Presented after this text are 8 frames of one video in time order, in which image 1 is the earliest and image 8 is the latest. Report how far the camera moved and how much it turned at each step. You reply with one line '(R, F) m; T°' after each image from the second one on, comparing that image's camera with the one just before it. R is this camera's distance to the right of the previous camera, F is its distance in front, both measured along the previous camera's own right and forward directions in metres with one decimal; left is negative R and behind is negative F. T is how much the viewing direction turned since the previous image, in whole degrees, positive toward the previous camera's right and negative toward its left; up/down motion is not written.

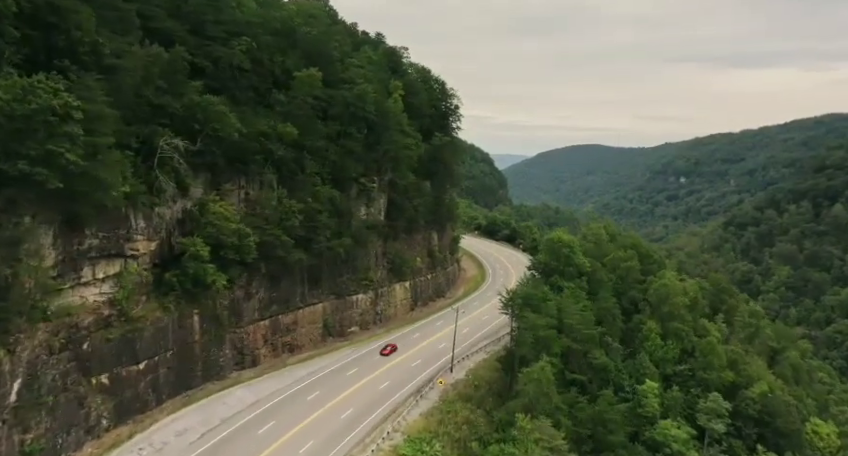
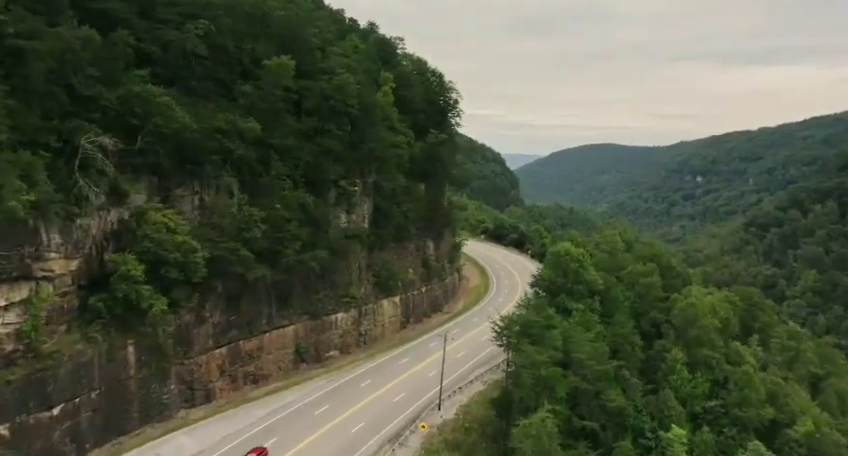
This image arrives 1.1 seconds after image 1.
(+1.6, +6.6) m; -1°
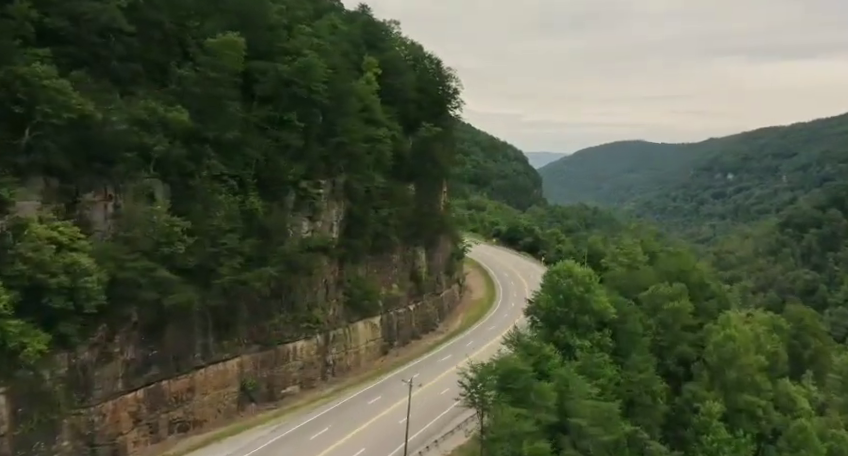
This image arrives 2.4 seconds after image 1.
(+2.6, +8.0) m; -2°
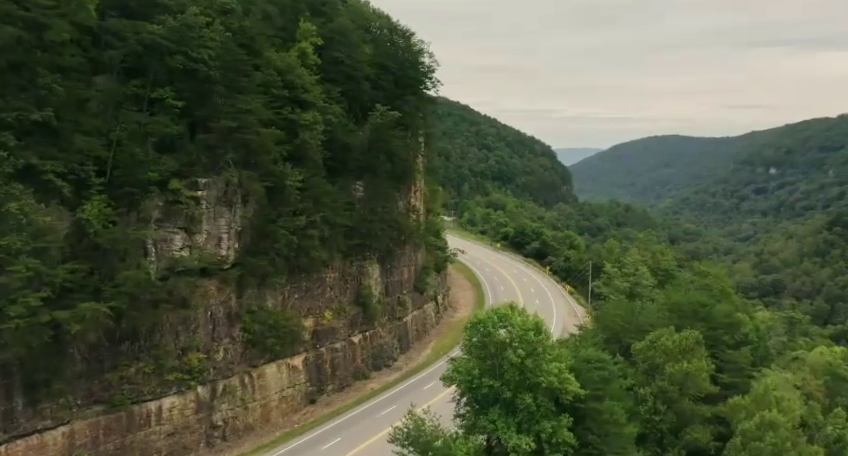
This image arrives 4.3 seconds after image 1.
(+4.8, +10.8) m; -3°
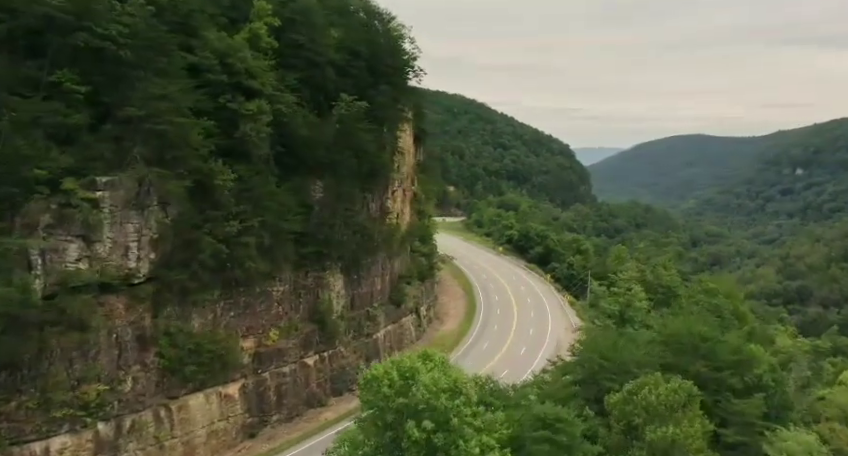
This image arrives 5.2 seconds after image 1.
(+2.6, +5.0) m; -2°
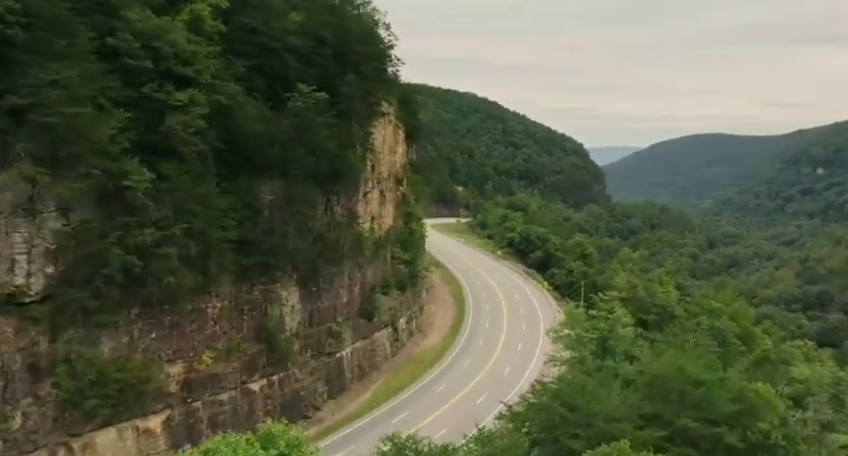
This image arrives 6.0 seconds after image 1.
(+2.3, +4.2) m; -1°
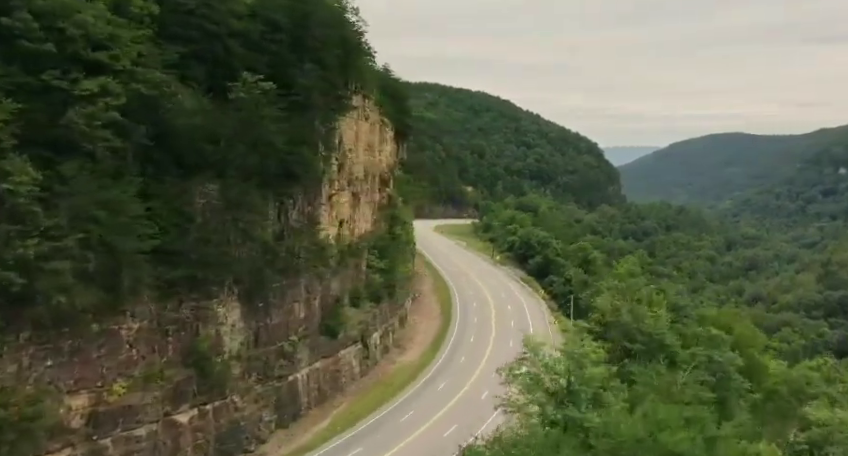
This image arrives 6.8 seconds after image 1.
(+2.3, +4.0) m; -1°
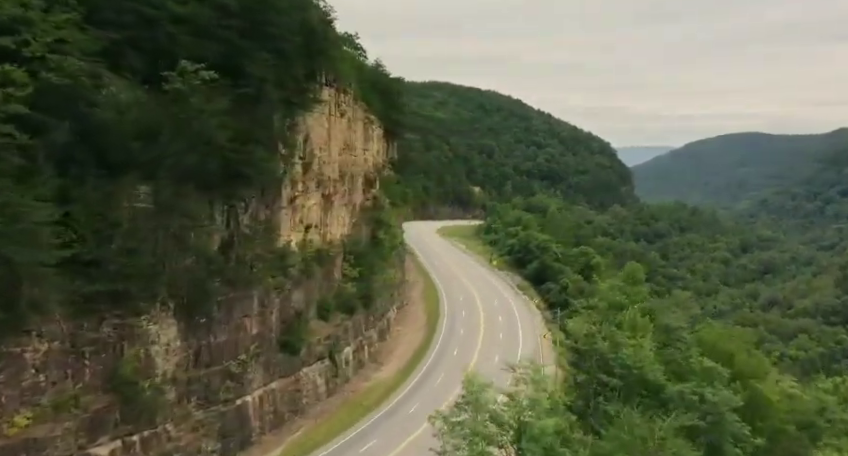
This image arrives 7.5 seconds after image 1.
(+1.9, +3.2) m; -1°
